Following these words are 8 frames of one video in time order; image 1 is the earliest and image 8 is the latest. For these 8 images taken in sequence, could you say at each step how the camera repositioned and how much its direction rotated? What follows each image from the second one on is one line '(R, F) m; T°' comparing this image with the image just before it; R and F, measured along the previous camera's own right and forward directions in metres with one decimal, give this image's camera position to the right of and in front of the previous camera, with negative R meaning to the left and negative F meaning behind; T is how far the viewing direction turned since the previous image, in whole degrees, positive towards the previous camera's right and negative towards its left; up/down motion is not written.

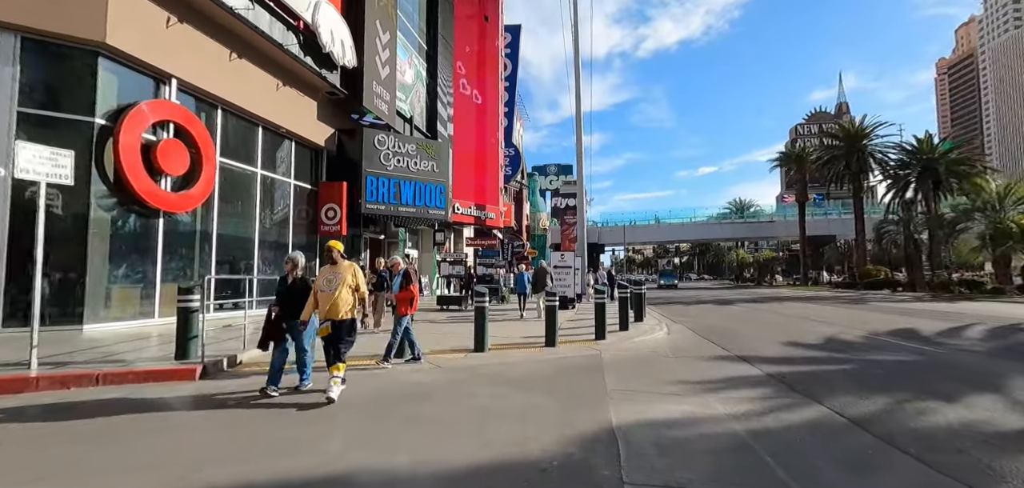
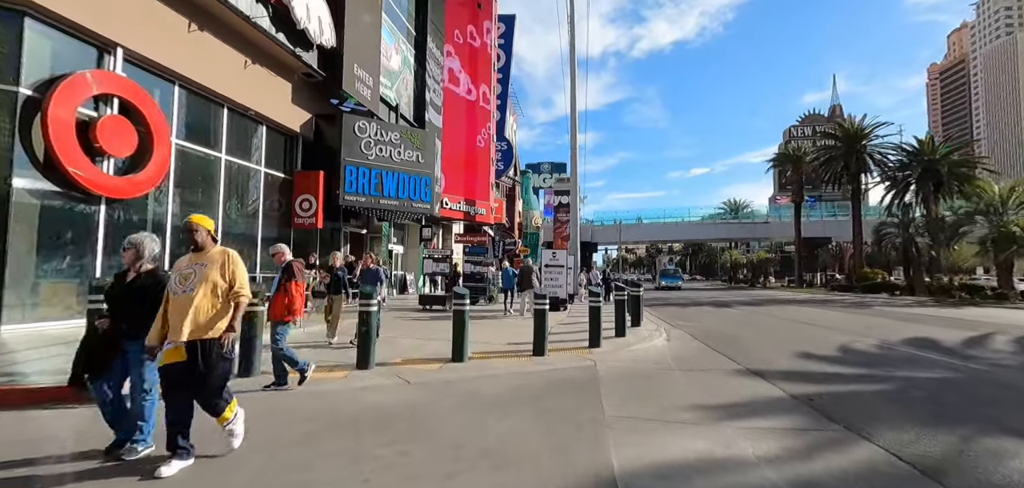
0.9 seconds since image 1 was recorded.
(+0.1, +1.1) m; +1°
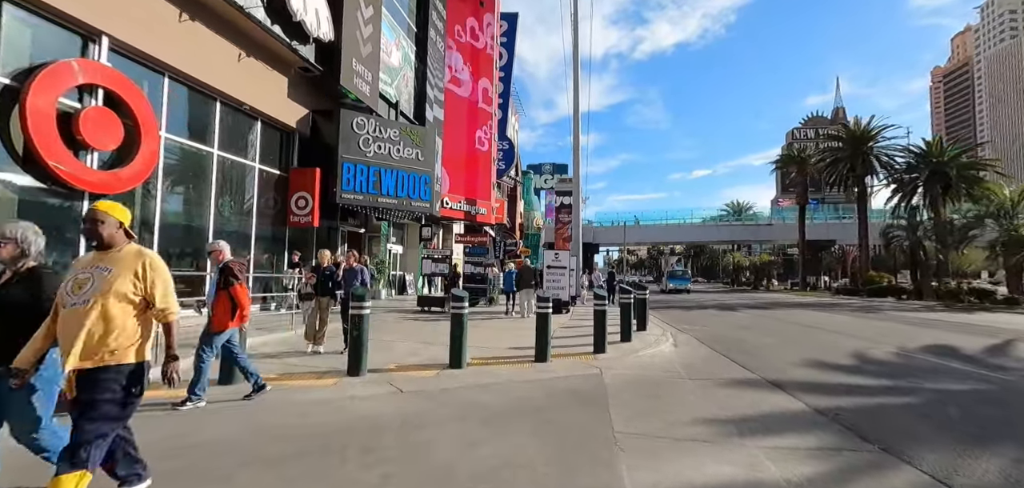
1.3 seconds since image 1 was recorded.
(0.0, +0.5) m; 0°
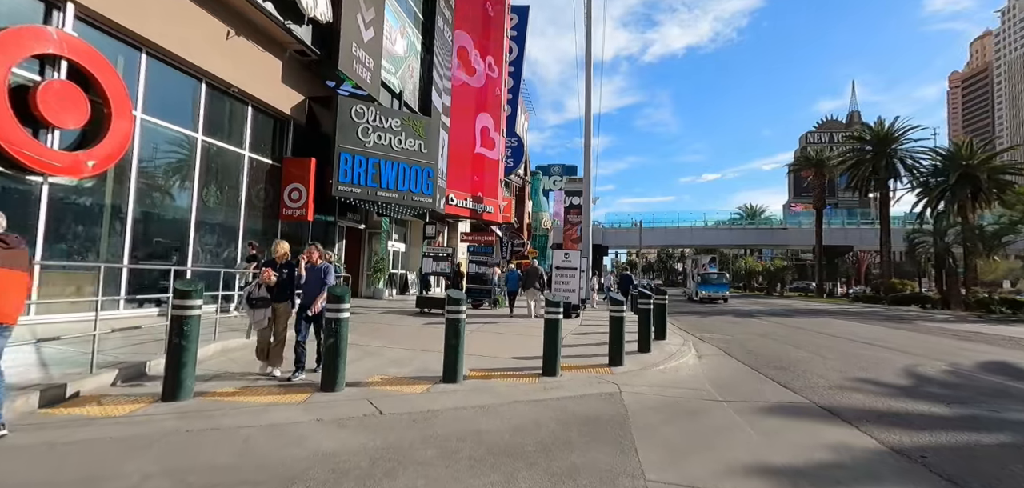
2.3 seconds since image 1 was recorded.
(0.0, +1.1) m; -1°
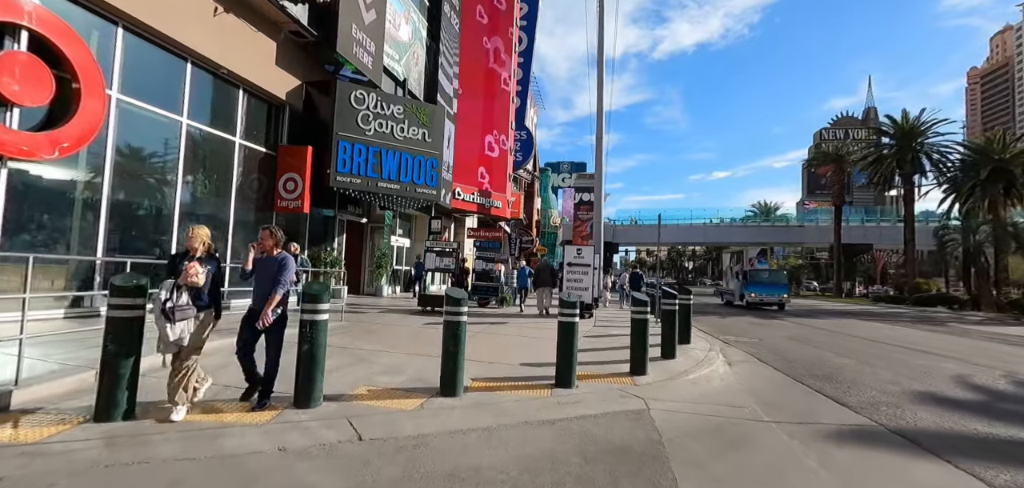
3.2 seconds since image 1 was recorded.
(0.0, +1.0) m; -1°
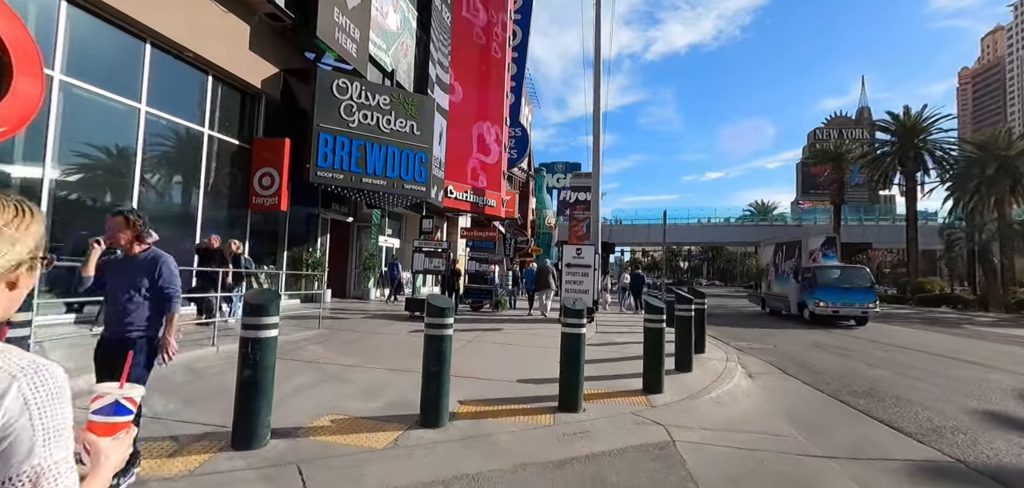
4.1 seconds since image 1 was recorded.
(0.0, +1.0) m; +1°
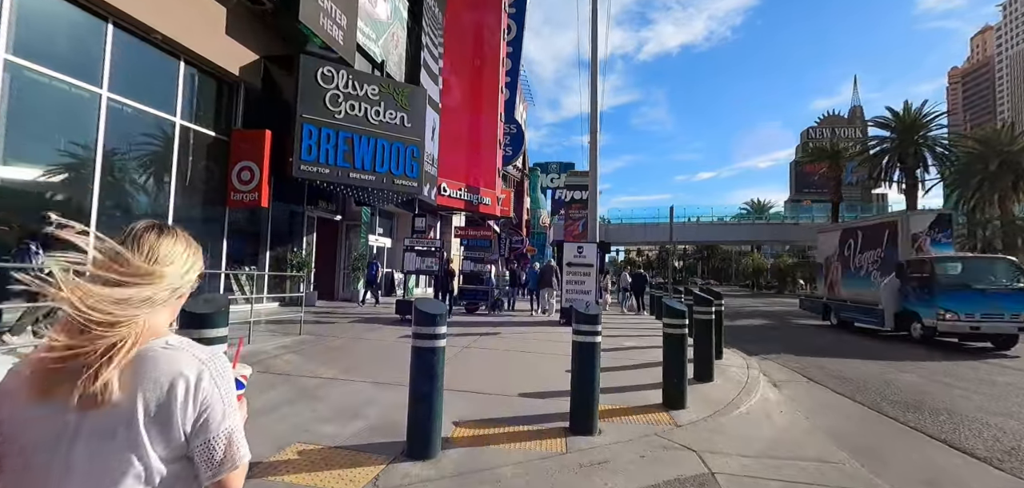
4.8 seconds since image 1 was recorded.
(-0.1, +0.8) m; +1°
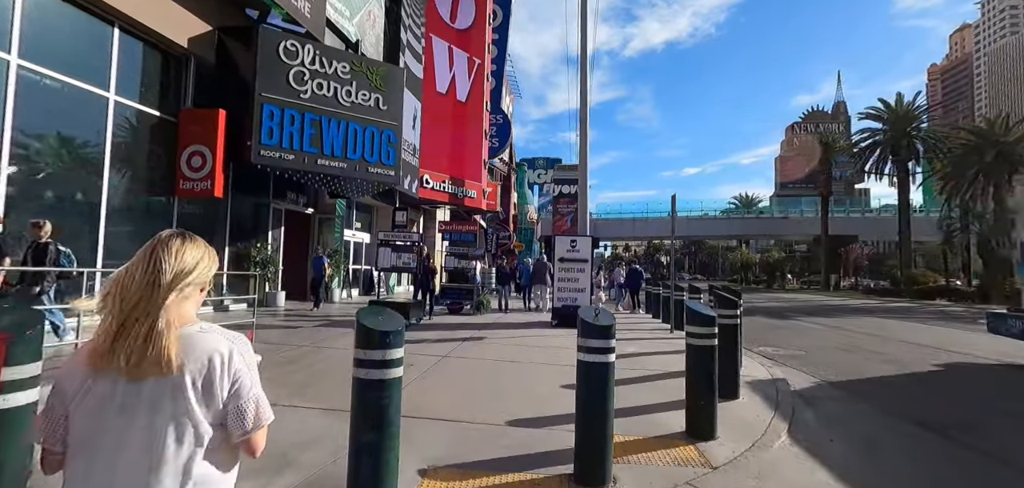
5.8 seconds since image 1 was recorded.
(0.0, +1.2) m; +1°
